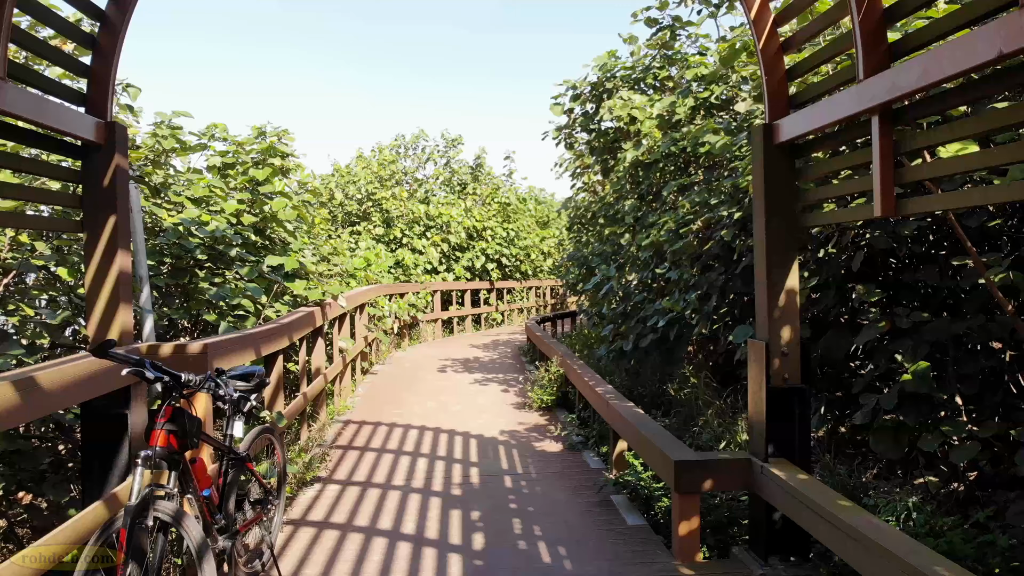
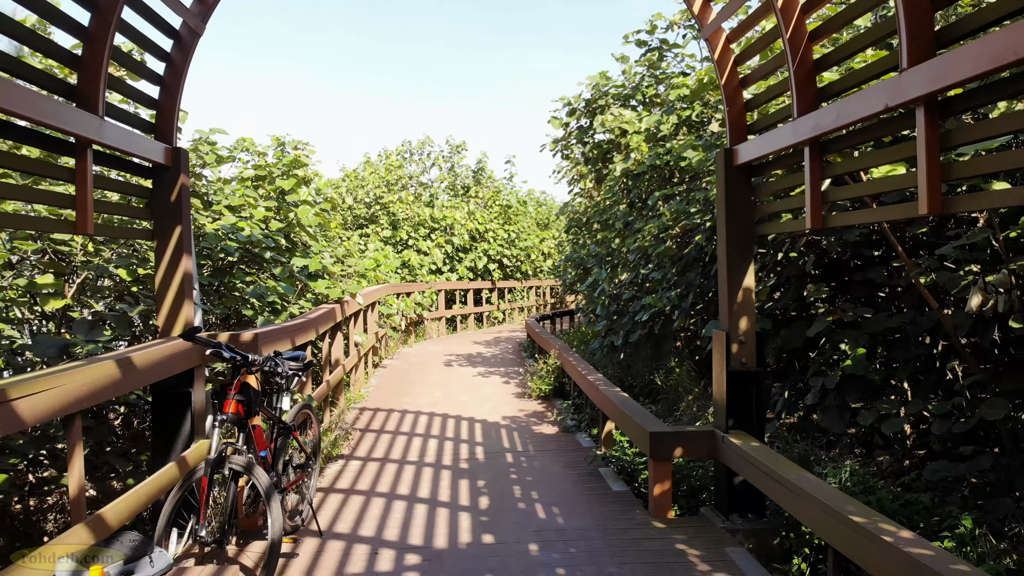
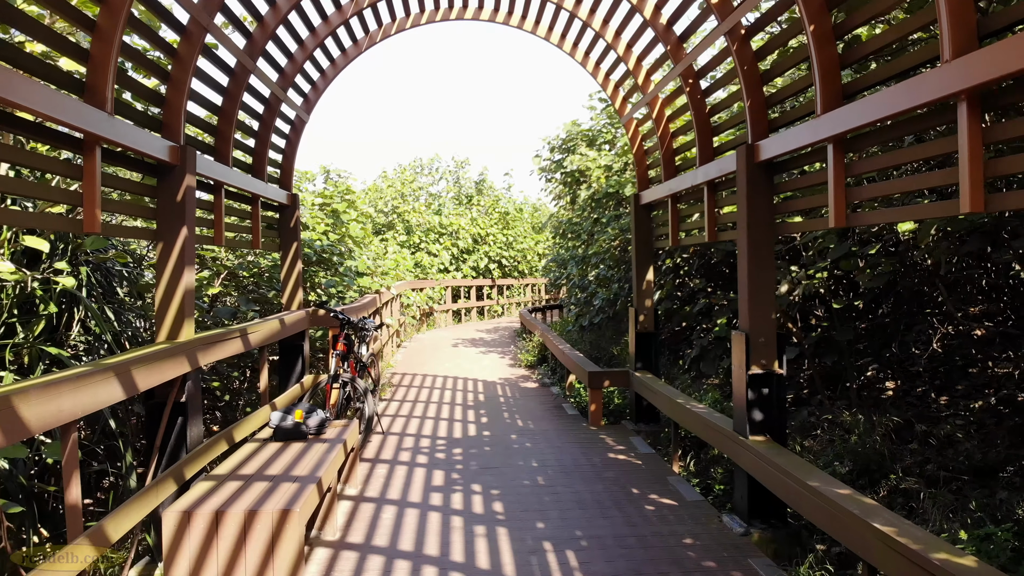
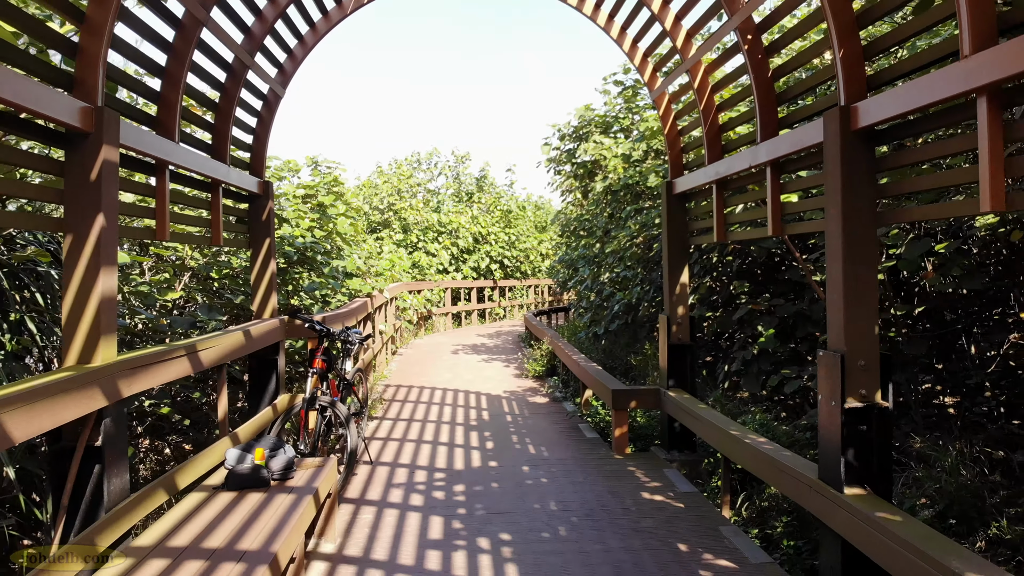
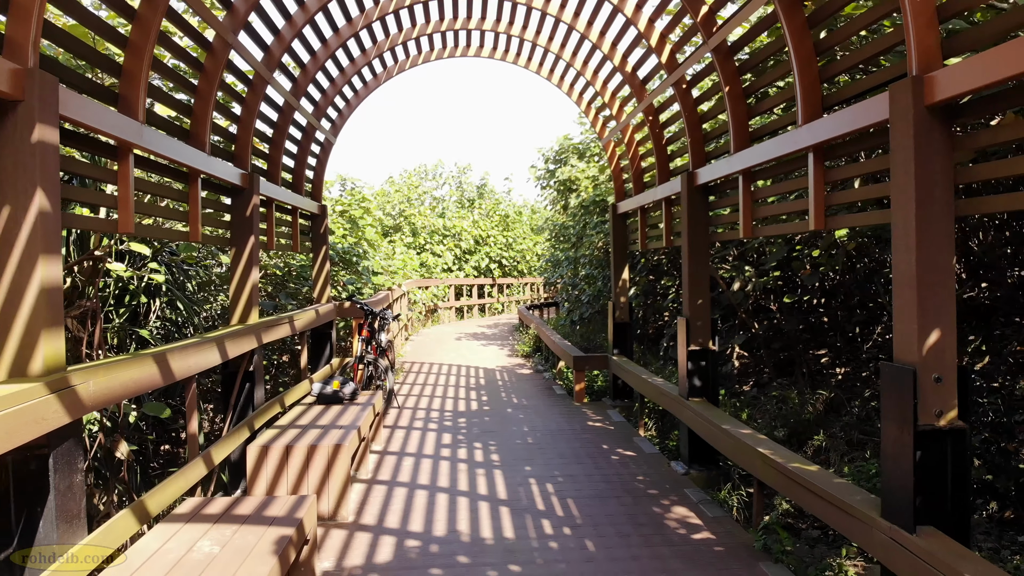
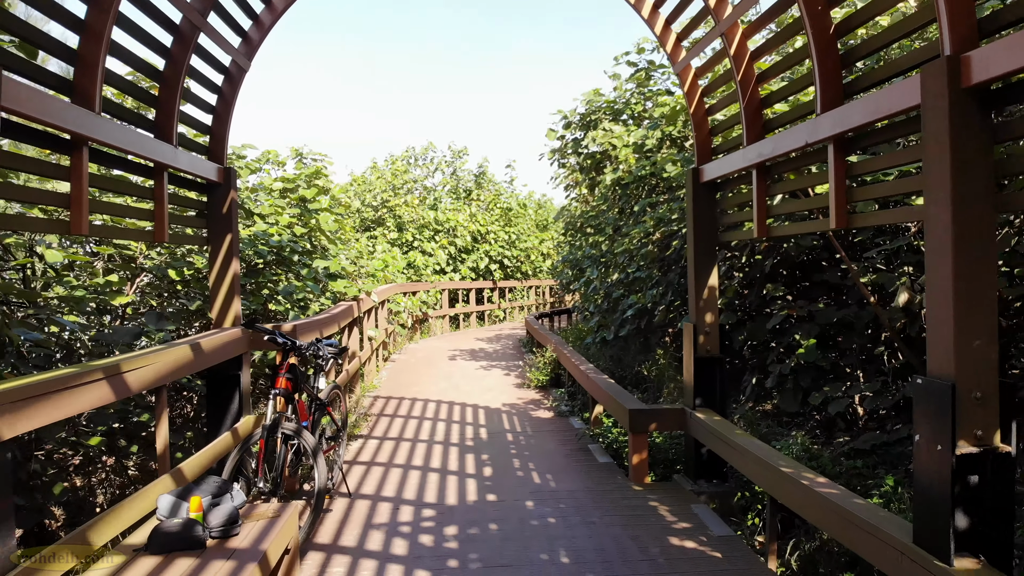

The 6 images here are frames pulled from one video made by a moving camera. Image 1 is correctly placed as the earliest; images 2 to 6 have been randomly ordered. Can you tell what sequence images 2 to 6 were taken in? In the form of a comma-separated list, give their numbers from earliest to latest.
2, 6, 4, 3, 5
